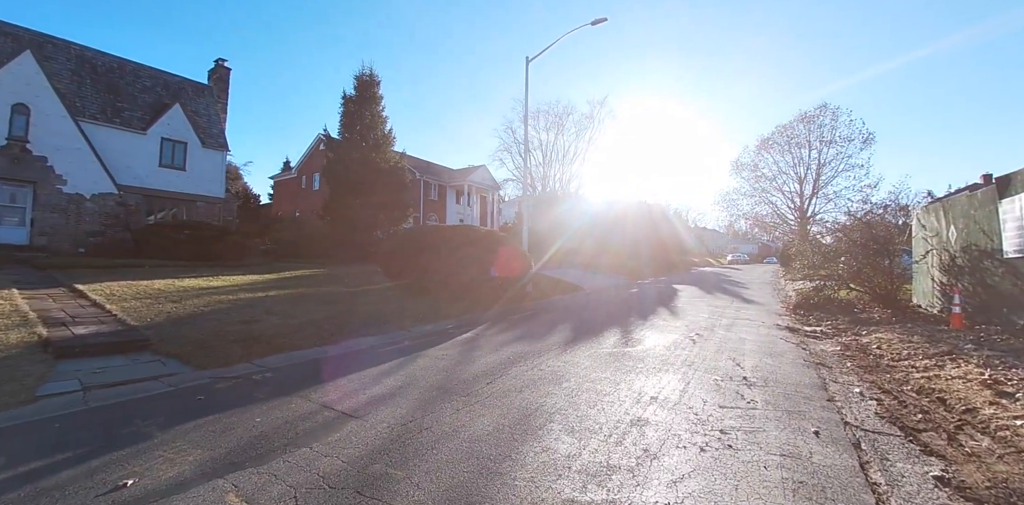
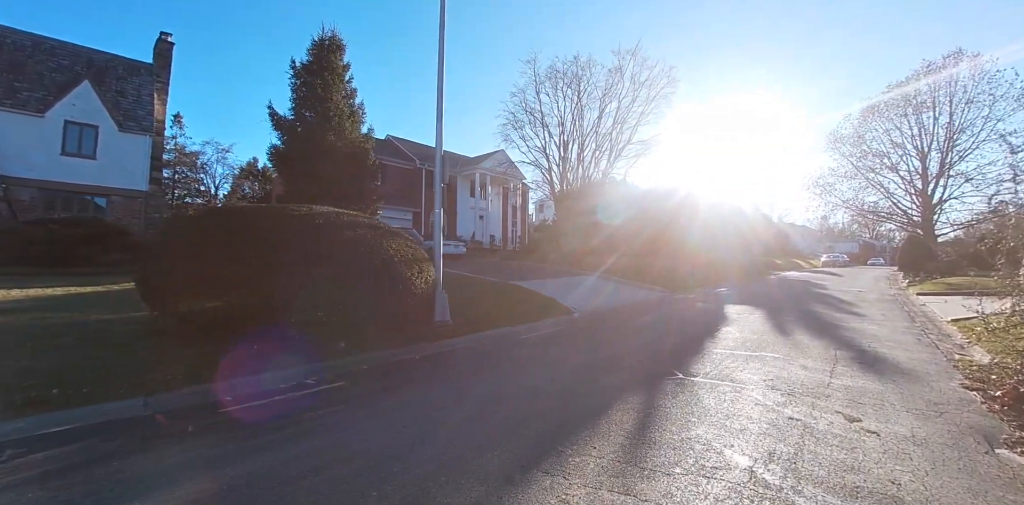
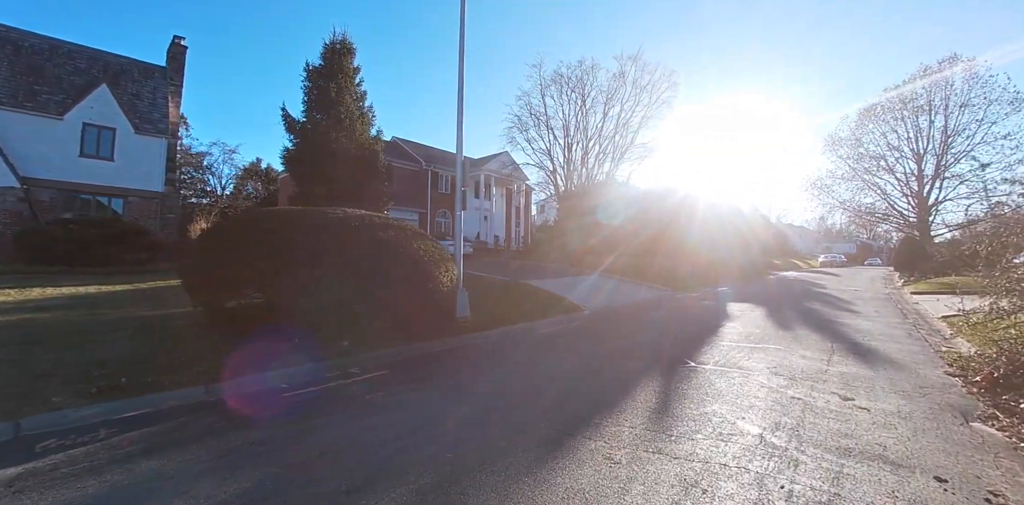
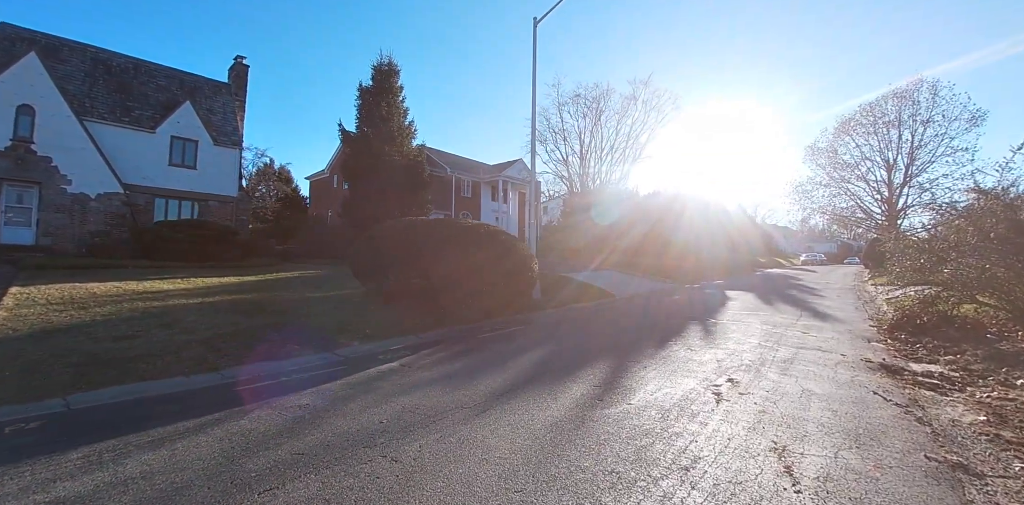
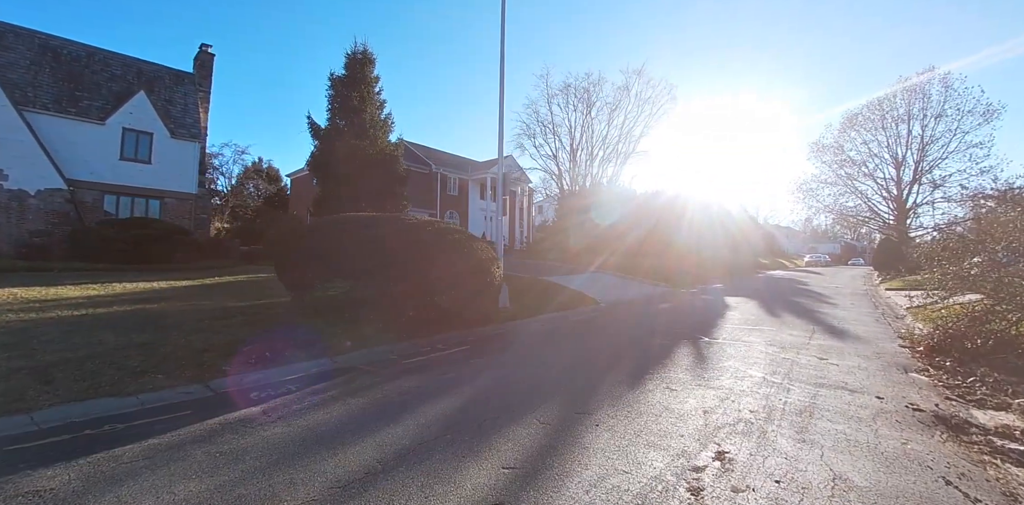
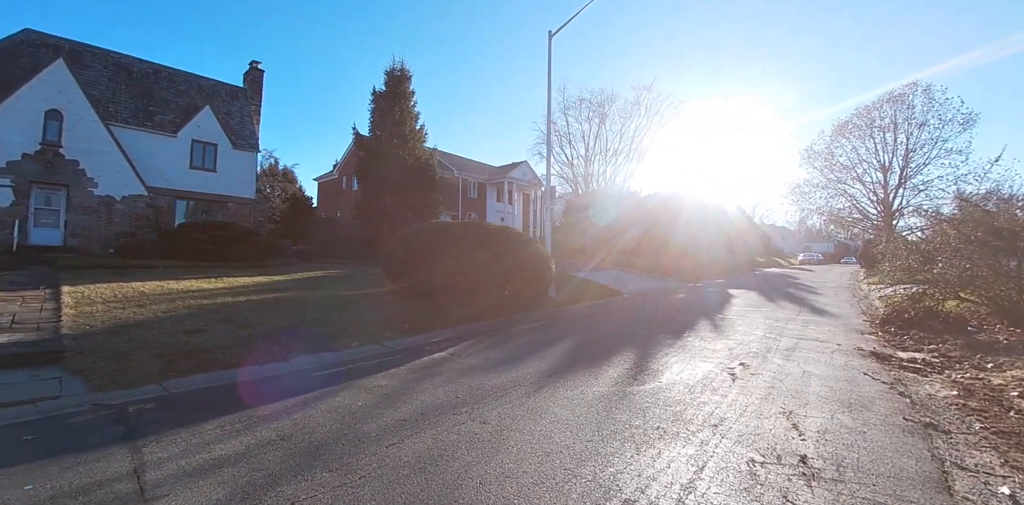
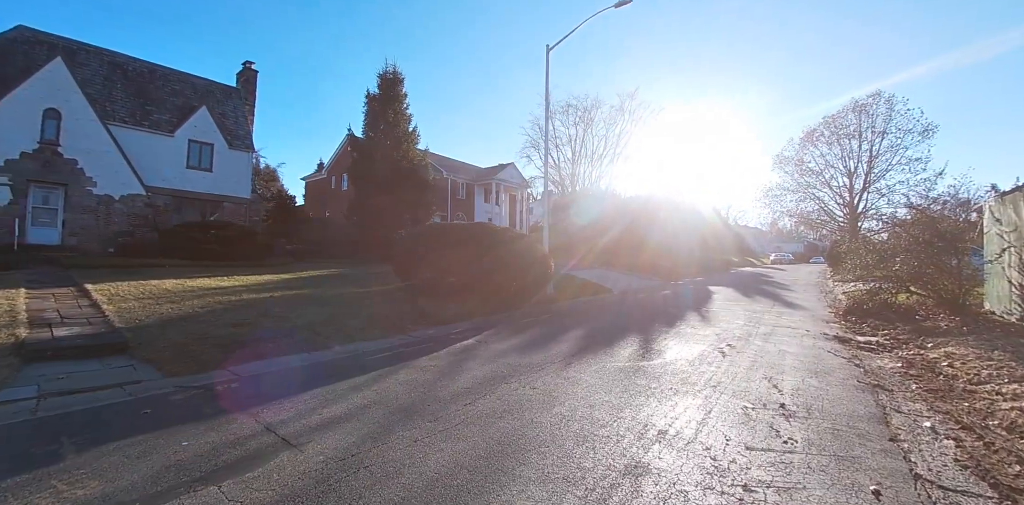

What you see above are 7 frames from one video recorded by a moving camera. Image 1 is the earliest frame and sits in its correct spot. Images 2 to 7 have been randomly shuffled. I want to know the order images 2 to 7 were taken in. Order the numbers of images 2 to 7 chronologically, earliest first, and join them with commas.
7, 6, 4, 5, 3, 2
